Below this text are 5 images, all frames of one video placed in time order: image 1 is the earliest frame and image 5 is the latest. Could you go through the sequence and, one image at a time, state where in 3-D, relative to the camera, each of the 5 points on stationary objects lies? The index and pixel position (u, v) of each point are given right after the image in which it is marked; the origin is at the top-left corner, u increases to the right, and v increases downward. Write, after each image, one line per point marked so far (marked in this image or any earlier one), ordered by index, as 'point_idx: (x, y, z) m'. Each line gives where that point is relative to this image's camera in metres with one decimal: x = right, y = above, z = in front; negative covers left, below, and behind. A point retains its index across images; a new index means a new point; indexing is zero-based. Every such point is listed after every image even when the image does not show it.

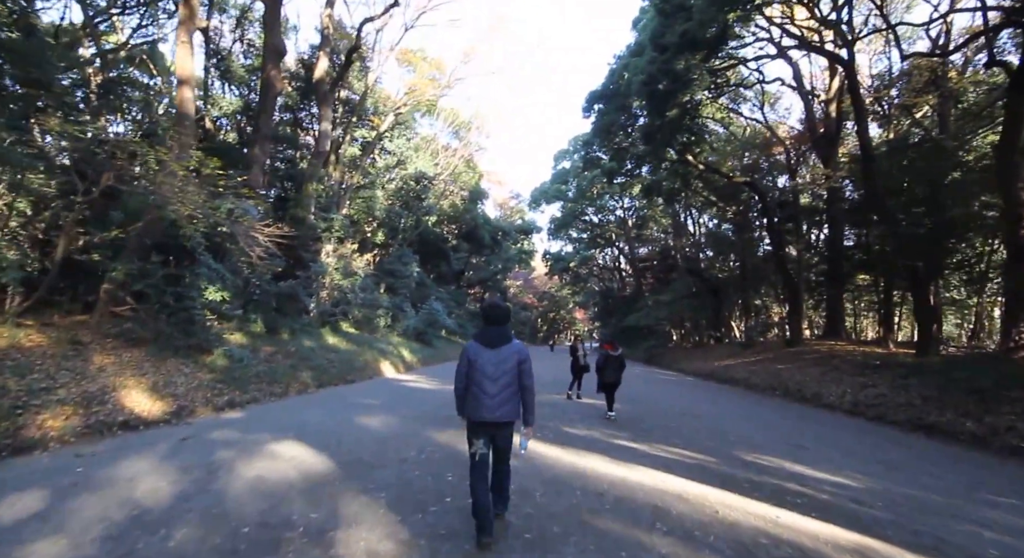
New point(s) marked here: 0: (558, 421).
0: (+0.9, -2.5, +9.5) m
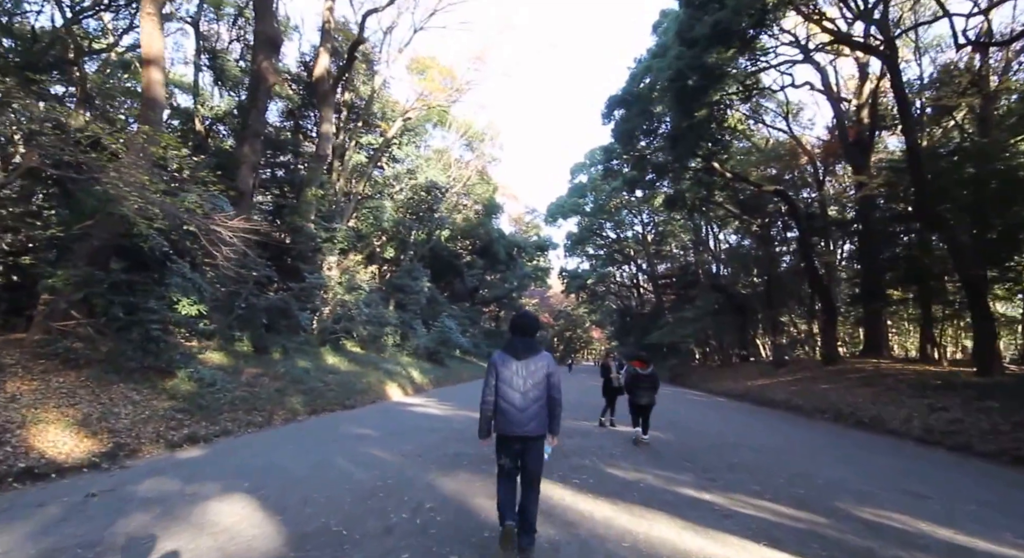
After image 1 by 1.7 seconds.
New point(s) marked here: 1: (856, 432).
0: (+1.2, -2.5, +7.4) m
1: (+8.9, -3.9, +13.1) m
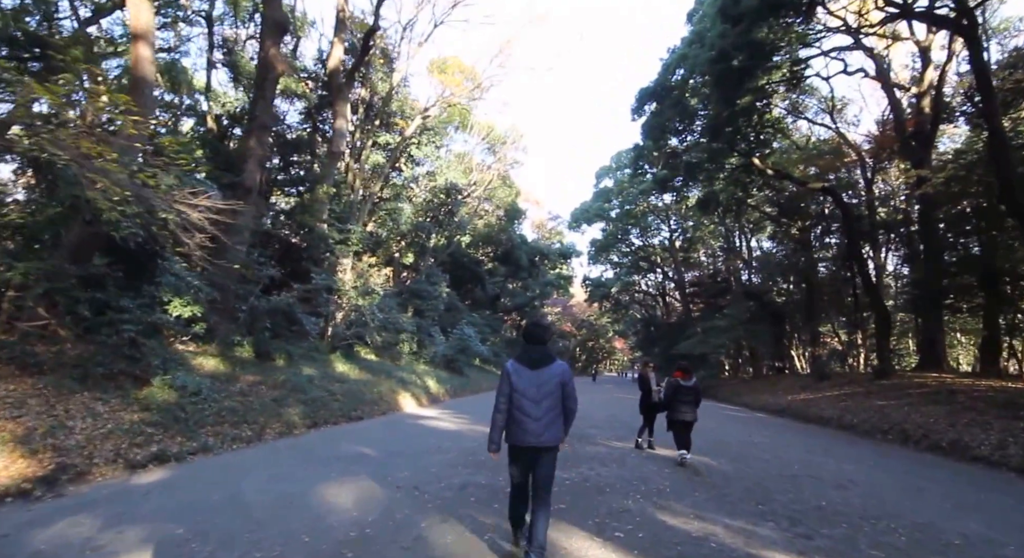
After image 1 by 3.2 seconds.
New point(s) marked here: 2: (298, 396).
0: (+1.5, -2.4, +6.0) m
1: (+9.3, -4.0, +11.3) m
2: (-5.1, -2.8, +12.2) m
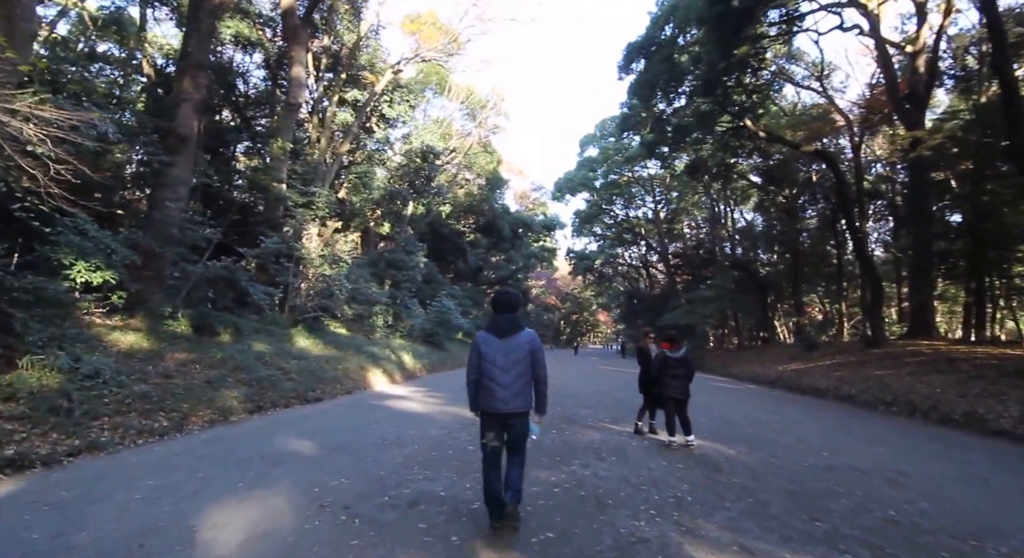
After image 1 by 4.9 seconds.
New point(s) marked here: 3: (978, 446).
0: (+1.2, -1.8, +4.5) m
1: (+8.9, -3.1, +10.1) m
2: (-5.6, -2.0, +10.5) m
3: (+8.0, -2.8, +8.6) m
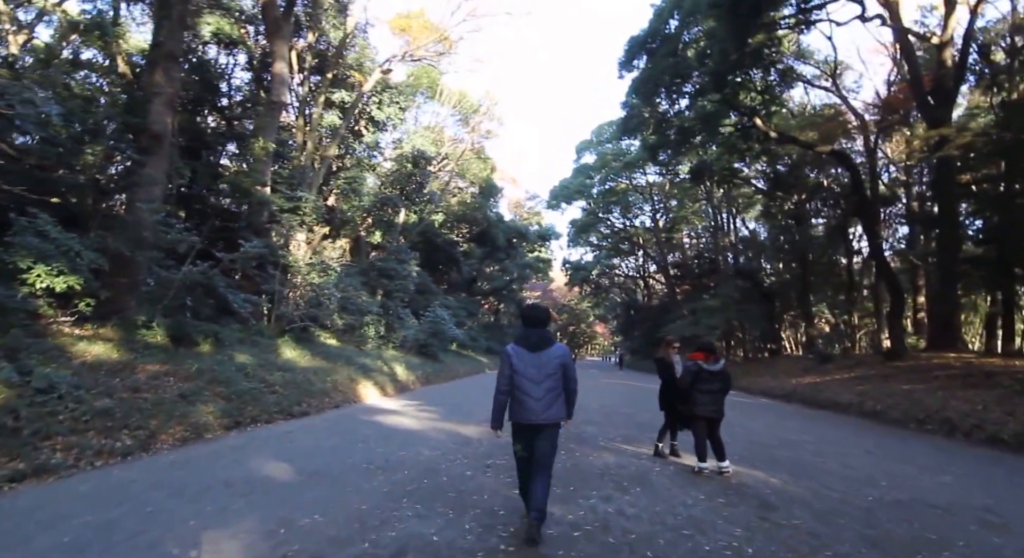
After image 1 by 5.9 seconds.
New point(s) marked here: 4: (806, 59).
0: (+1.3, -1.8, +3.7) m
1: (+9.0, -3.2, +9.3) m
2: (-5.5, -2.1, +9.7) m
3: (+8.0, -2.9, +7.8) m
4: (+11.4, +8.5, +19.8) m
